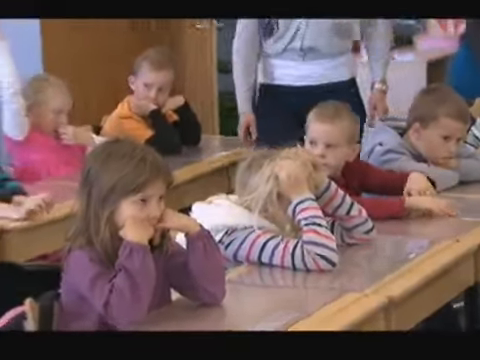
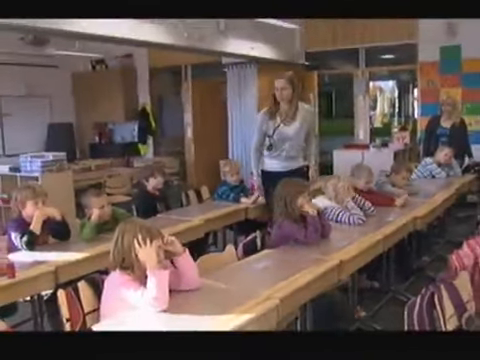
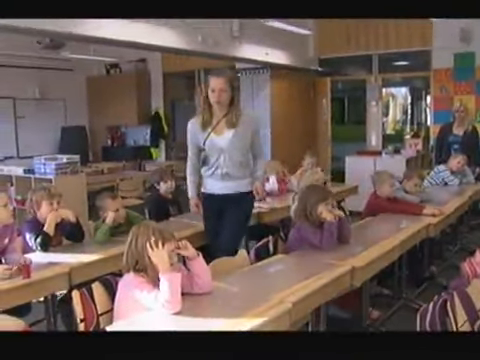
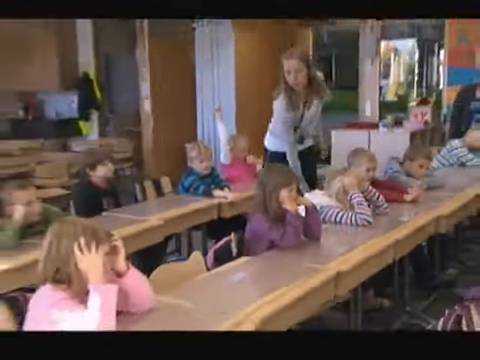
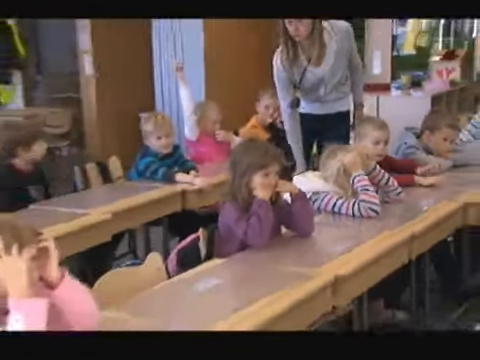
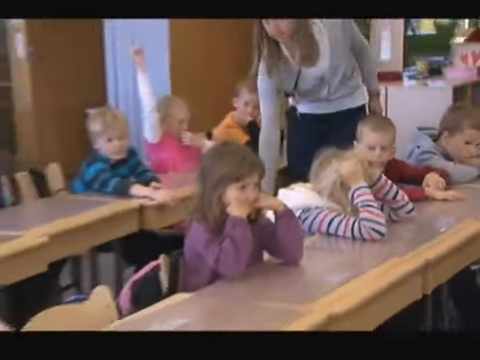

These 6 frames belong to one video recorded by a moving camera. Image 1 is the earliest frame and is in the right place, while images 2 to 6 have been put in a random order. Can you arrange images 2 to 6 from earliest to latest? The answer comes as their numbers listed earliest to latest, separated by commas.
6, 5, 4, 2, 3
